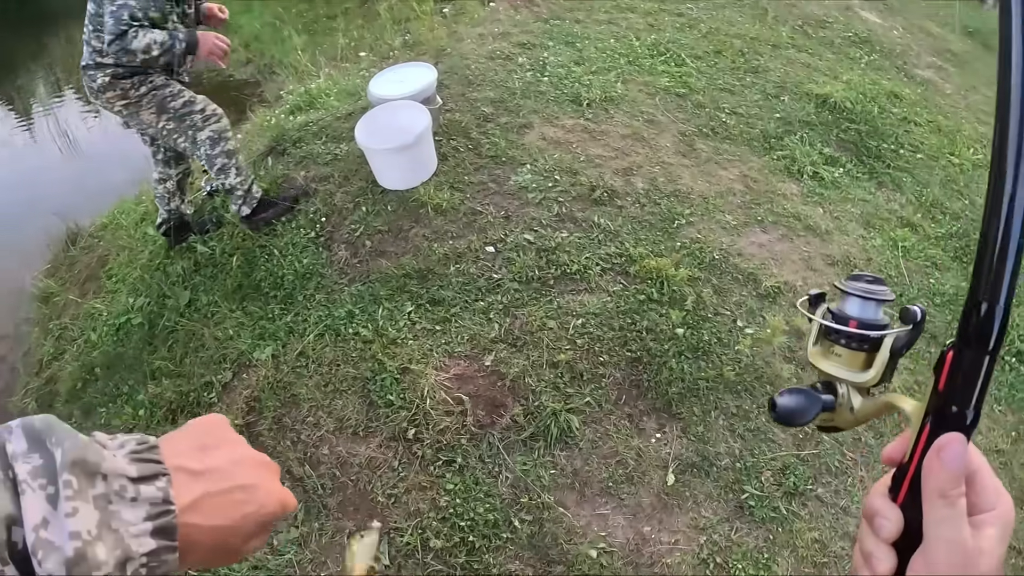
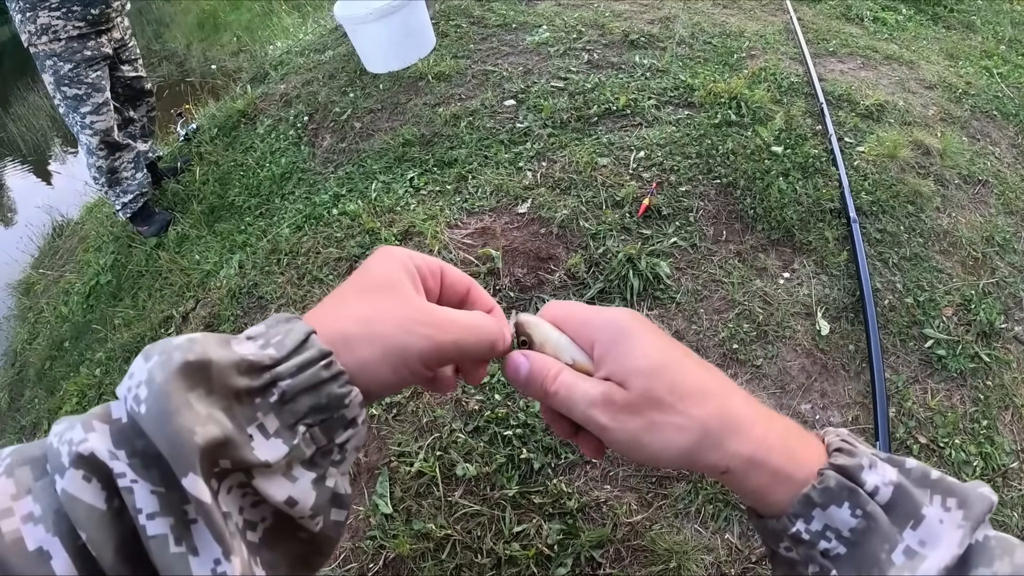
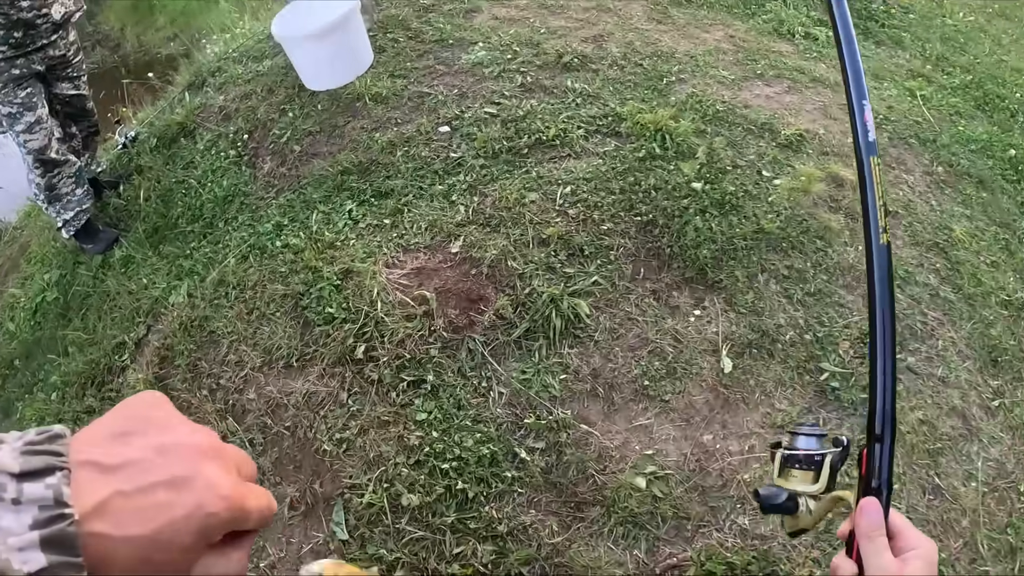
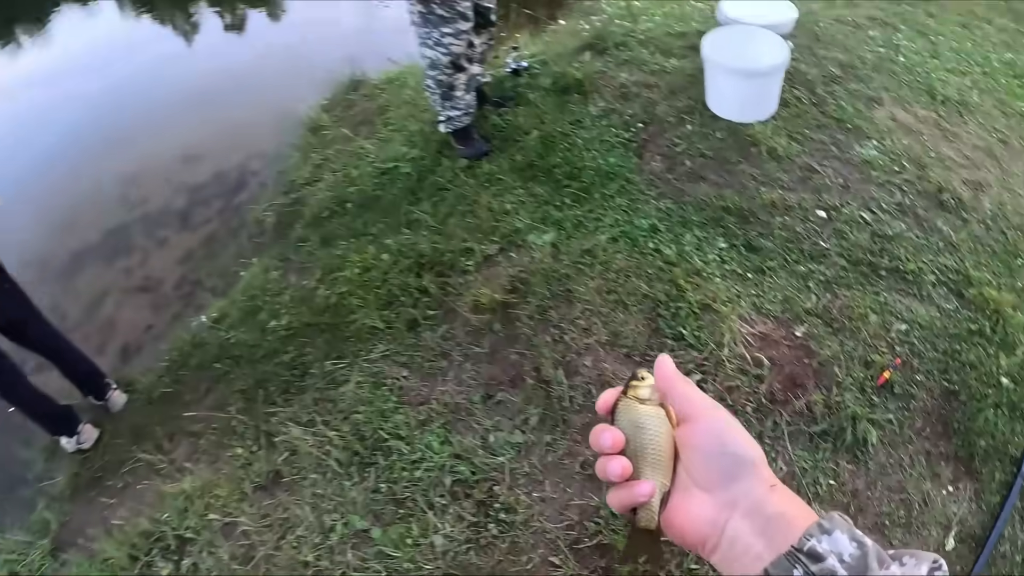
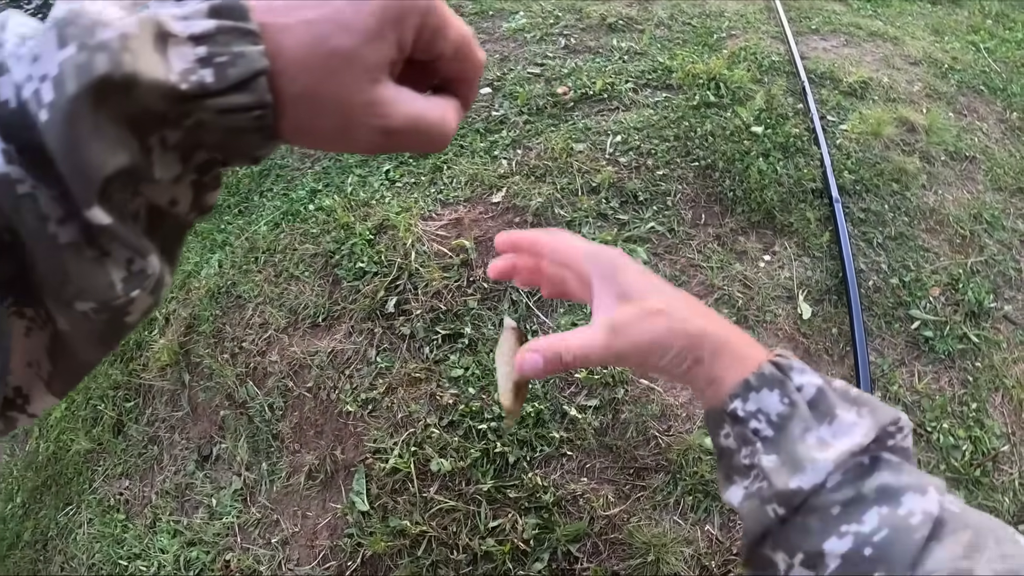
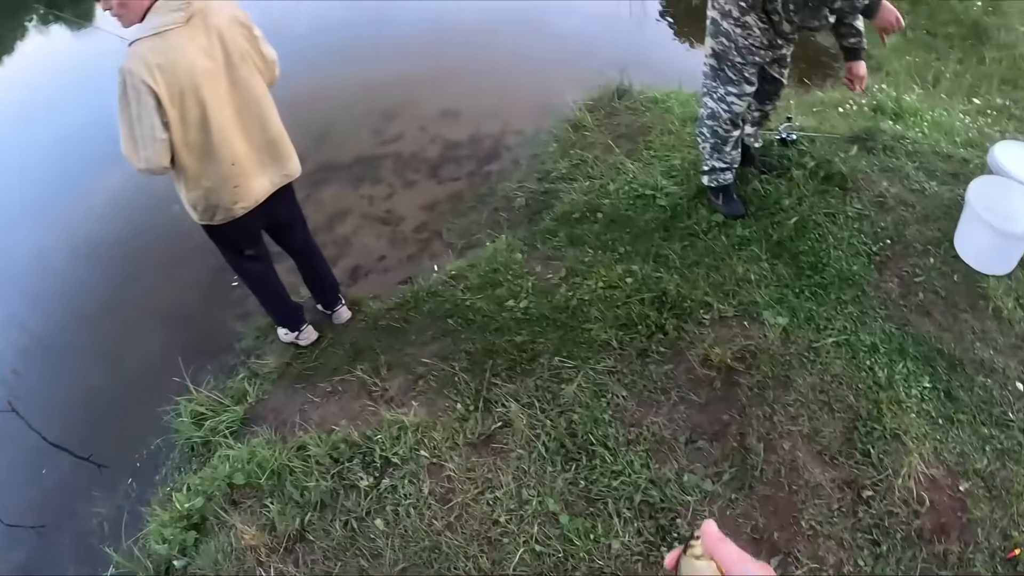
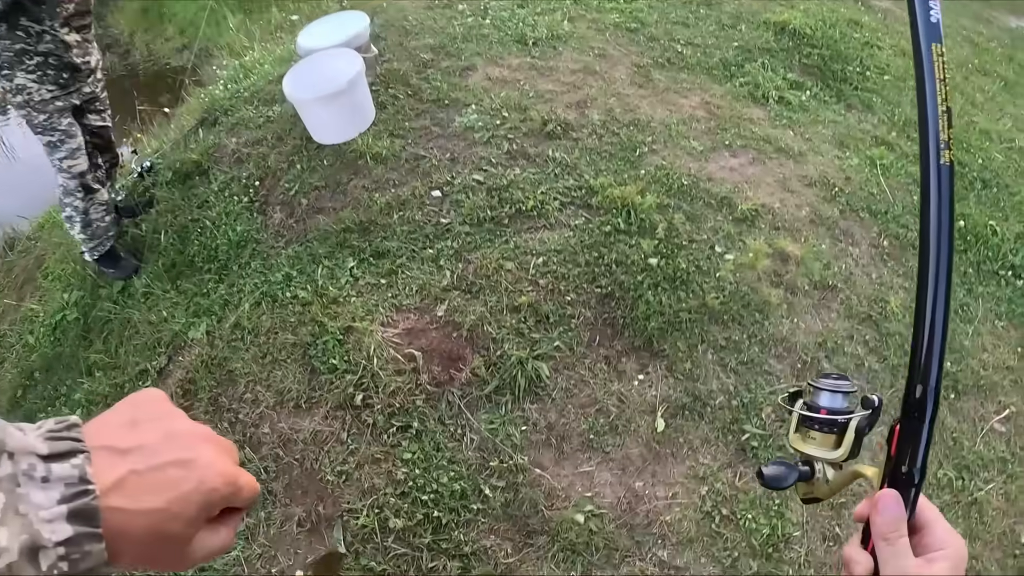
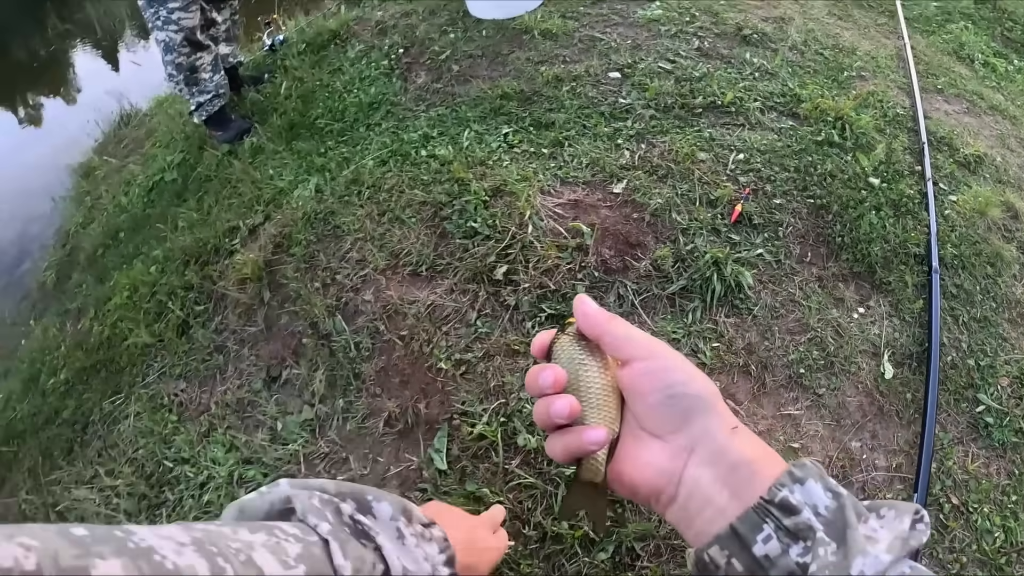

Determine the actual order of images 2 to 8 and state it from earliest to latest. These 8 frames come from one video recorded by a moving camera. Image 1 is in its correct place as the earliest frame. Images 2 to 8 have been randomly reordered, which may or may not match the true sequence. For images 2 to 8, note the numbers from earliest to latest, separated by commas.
7, 3, 5, 2, 8, 4, 6
